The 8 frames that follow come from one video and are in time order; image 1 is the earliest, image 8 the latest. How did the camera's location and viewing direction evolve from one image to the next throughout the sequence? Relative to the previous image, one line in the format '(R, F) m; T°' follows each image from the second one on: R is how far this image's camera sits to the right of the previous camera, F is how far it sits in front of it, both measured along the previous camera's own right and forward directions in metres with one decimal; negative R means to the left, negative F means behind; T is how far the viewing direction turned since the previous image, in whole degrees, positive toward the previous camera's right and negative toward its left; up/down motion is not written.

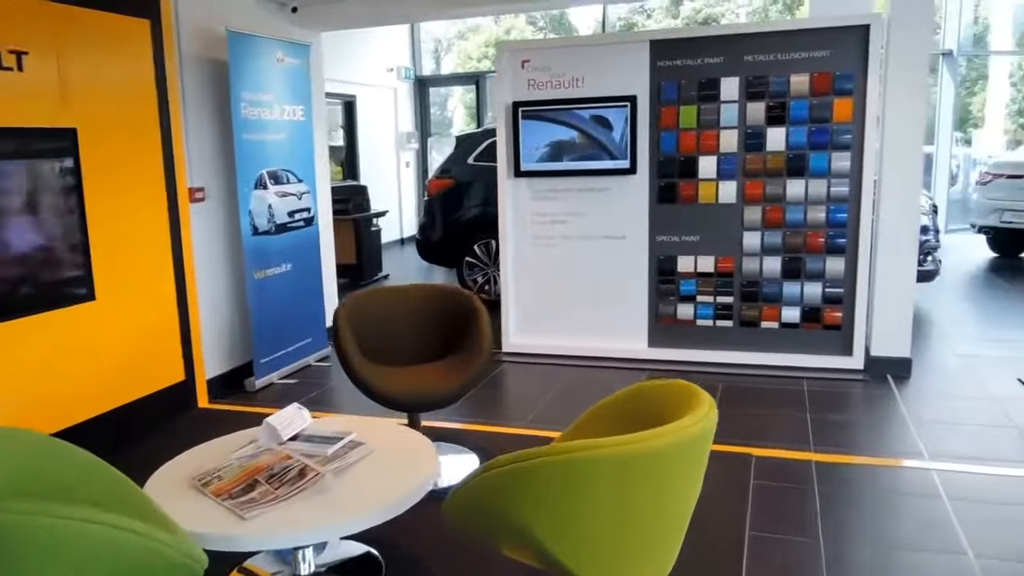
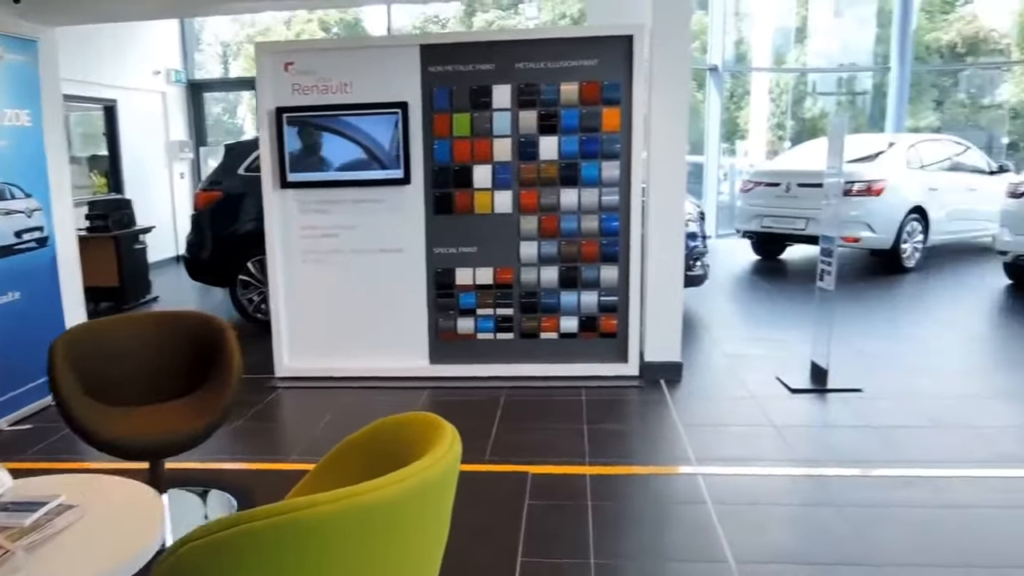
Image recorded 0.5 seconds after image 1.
(+0.2, +0.2) m; +13°
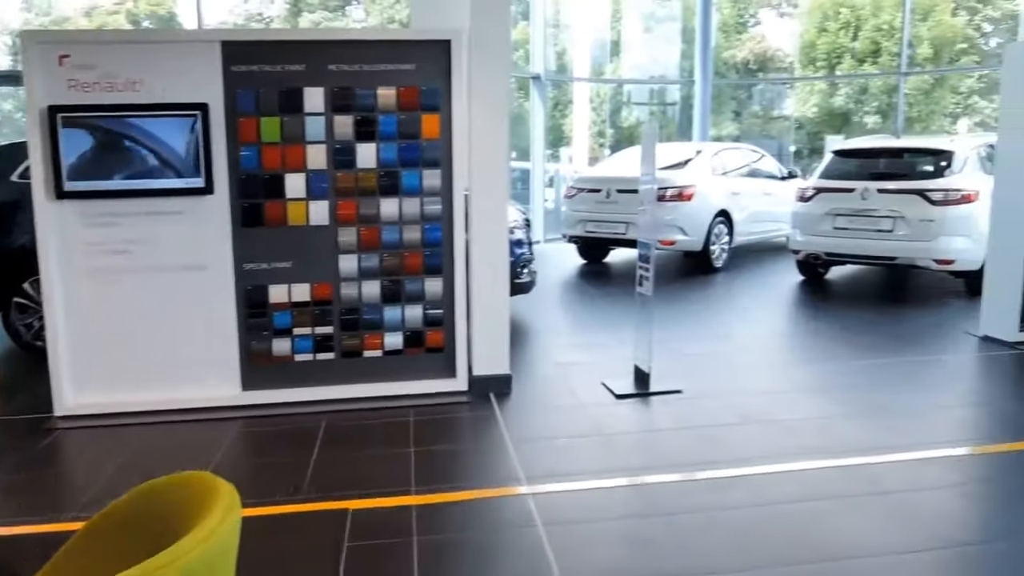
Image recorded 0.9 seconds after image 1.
(+0.1, +0.2) m; +12°
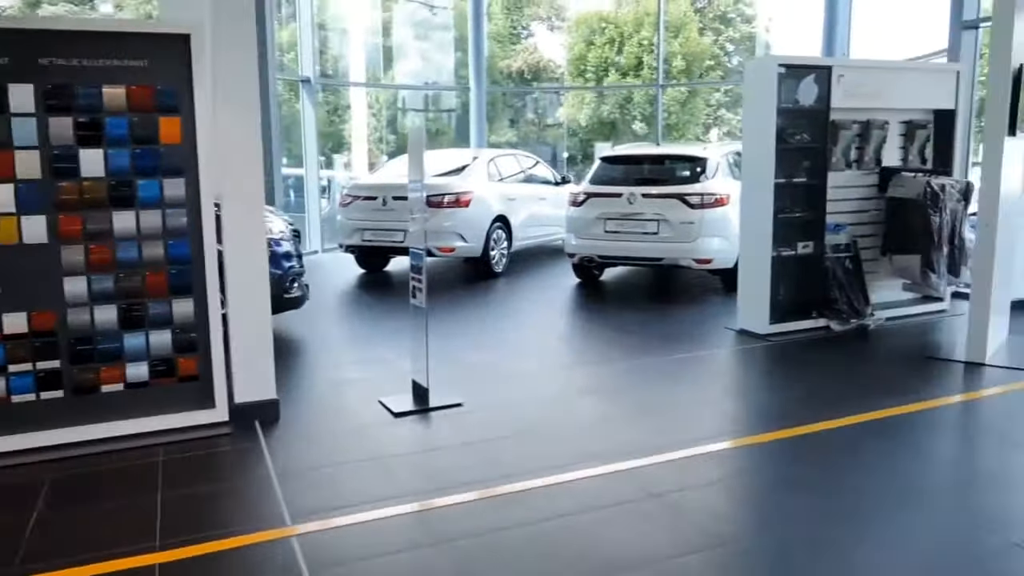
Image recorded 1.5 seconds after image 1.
(+0.1, +0.2) m; +14°
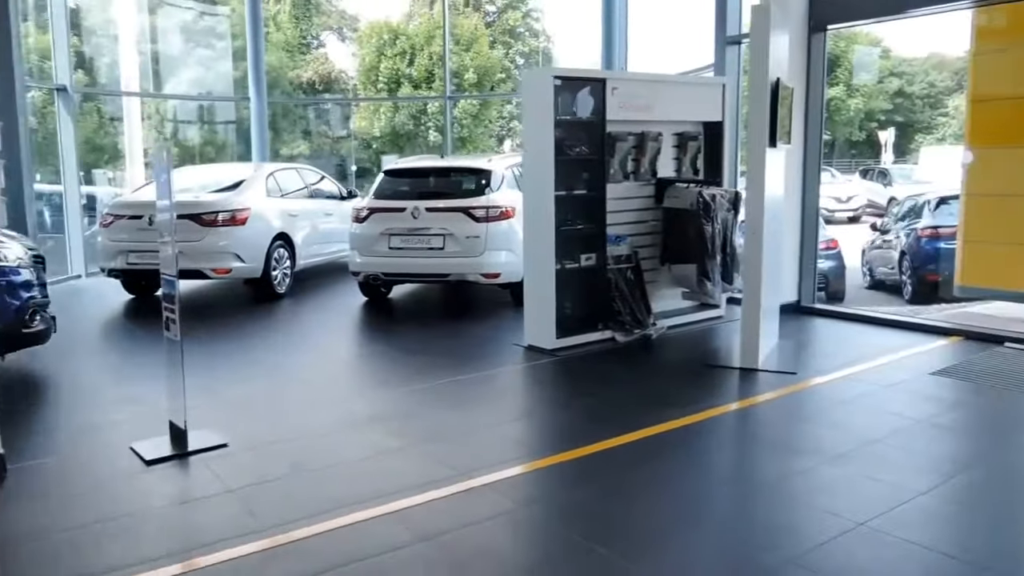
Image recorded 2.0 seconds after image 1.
(+0.2, +0.3) m; +13°
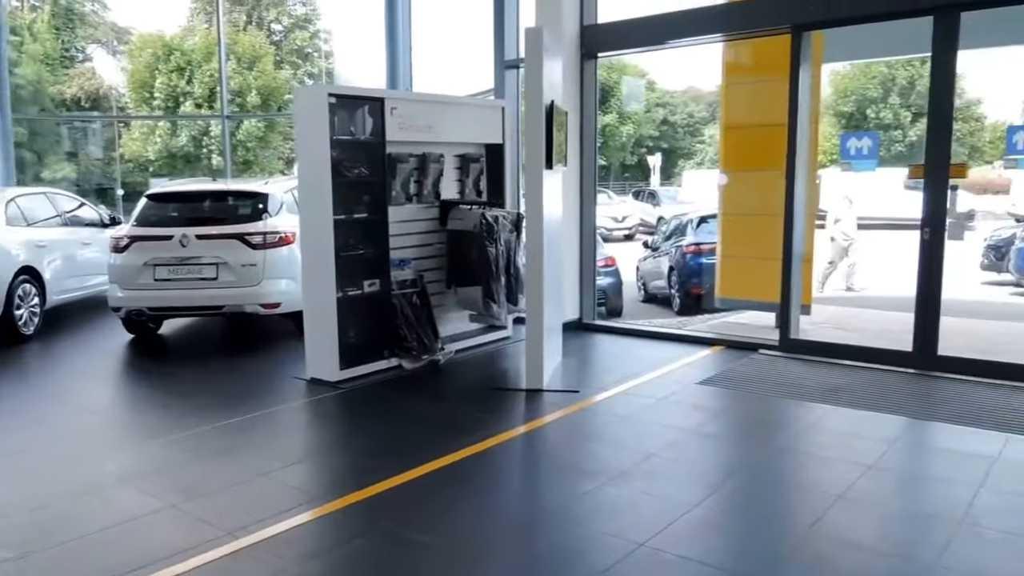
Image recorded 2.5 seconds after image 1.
(+0.1, +0.1) m; +14°
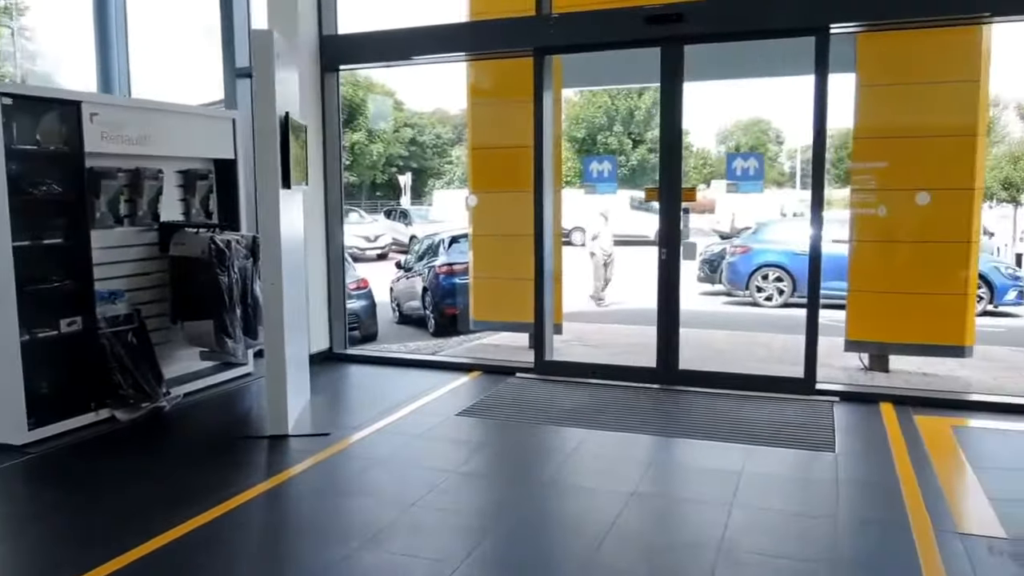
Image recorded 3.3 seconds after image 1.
(+0.1, +0.4) m; +17°
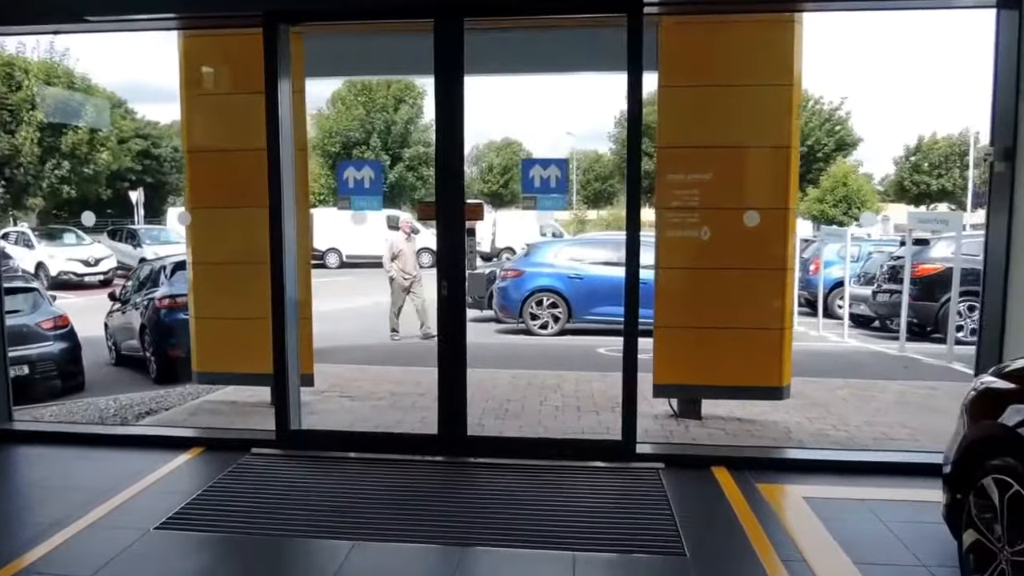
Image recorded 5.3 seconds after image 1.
(+0.1, +1.2) m; +17°
